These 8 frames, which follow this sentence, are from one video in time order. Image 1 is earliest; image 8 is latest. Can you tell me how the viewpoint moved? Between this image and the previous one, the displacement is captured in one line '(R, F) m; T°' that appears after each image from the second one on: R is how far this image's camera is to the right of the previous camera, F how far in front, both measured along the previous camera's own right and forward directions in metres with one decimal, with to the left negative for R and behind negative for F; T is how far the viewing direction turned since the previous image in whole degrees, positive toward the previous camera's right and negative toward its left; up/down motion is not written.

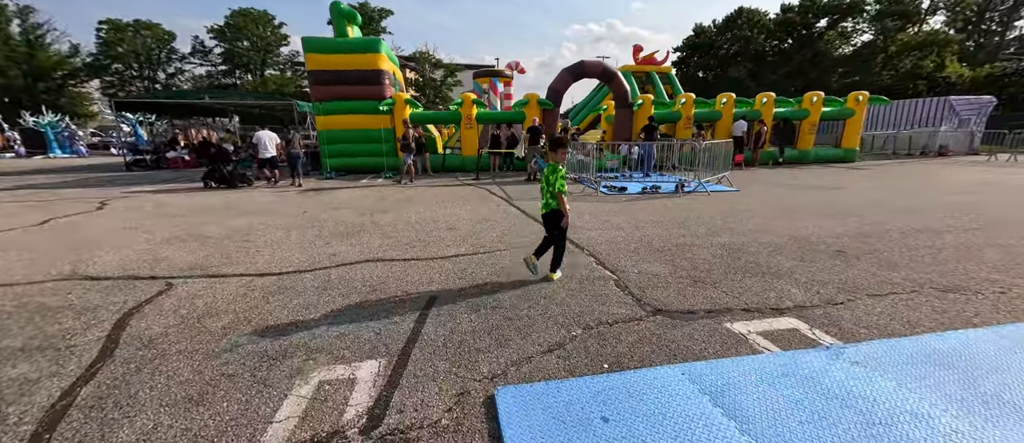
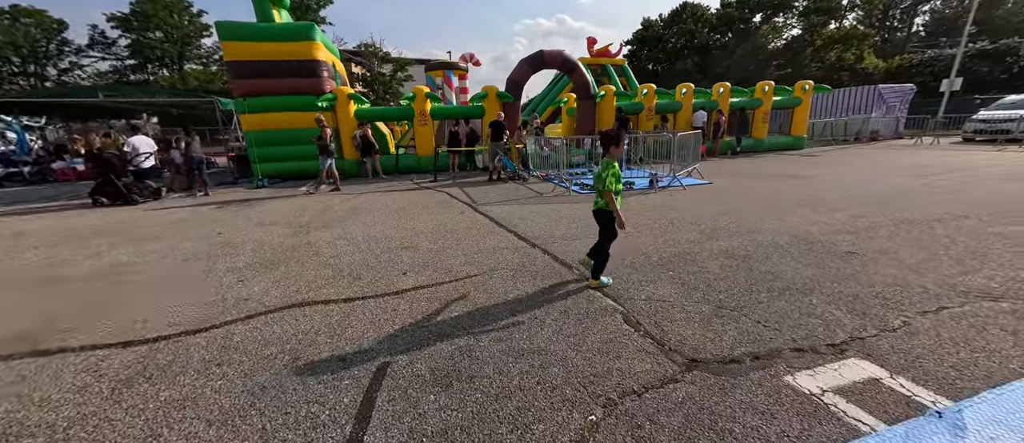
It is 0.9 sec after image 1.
(-0.1, +1.0) m; +6°
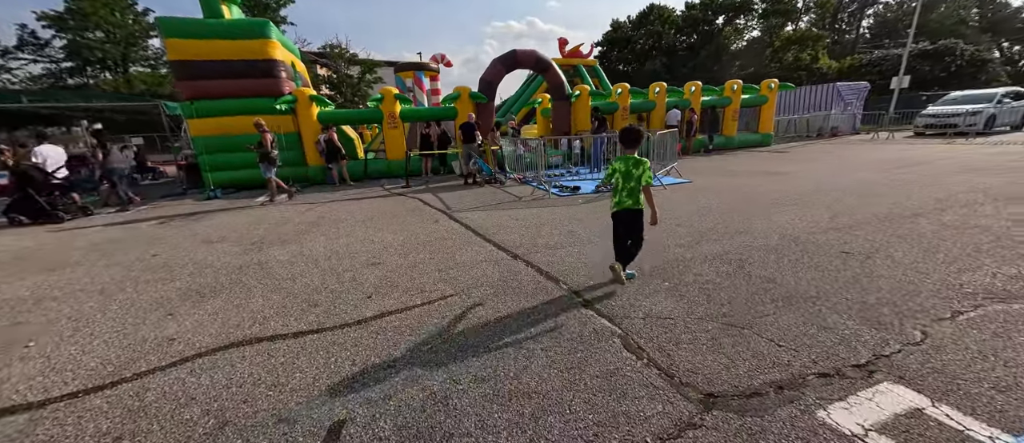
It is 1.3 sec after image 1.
(0.0, +0.4) m; +4°
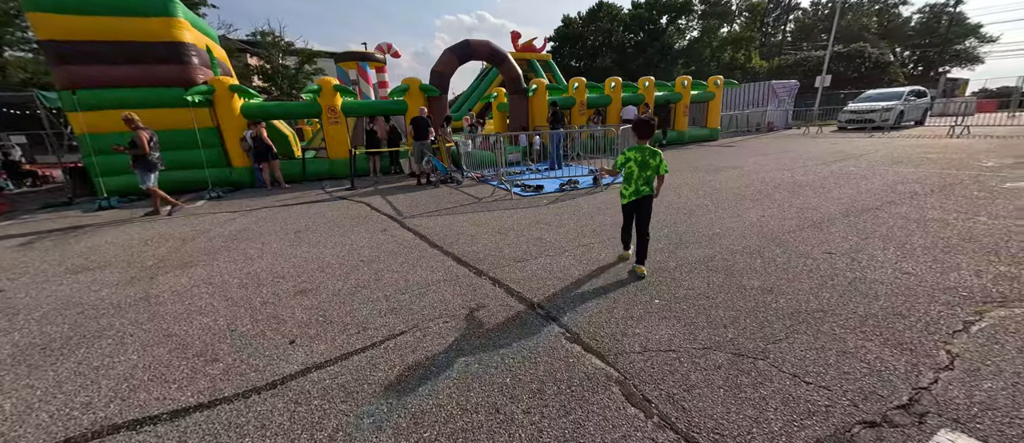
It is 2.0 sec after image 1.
(0.0, +0.6) m; +7°
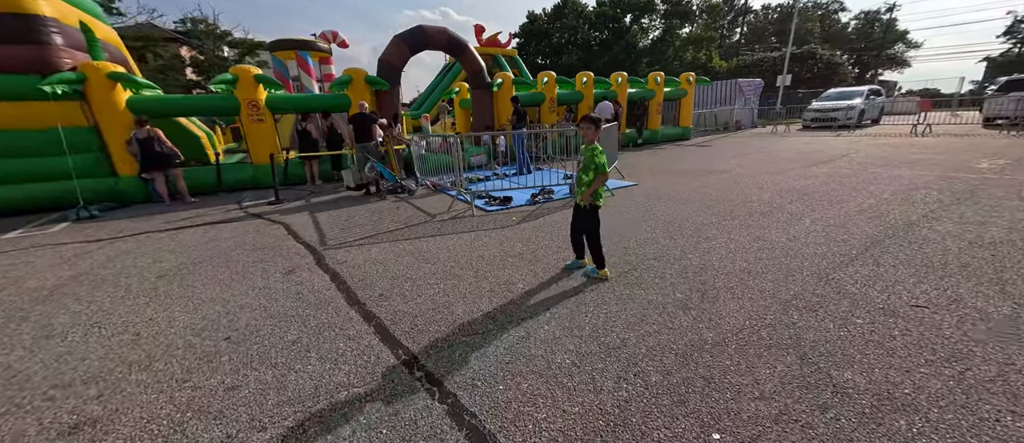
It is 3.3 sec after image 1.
(+0.1, +1.4) m; +5°
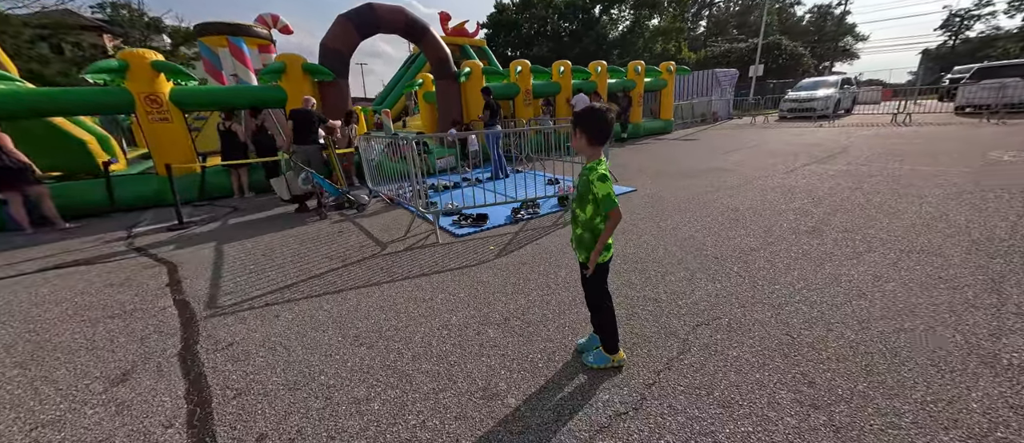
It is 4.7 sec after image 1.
(0.0, +1.4) m; +4°
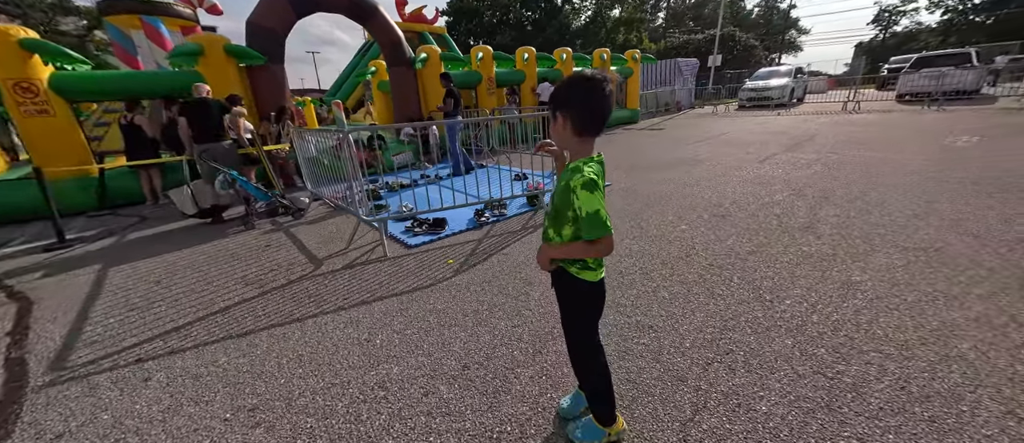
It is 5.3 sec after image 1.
(+0.1, +0.7) m; +5°
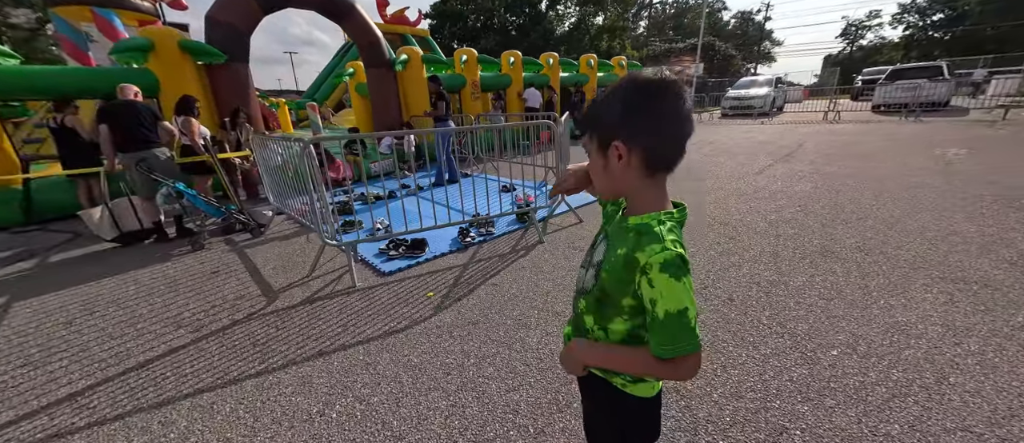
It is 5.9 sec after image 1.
(-0.1, +0.5) m; +2°
